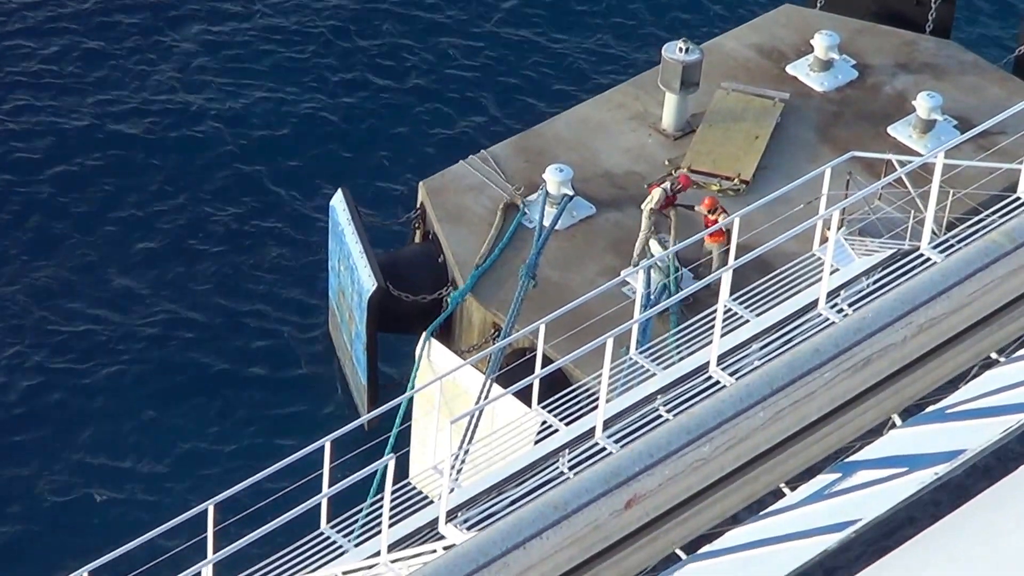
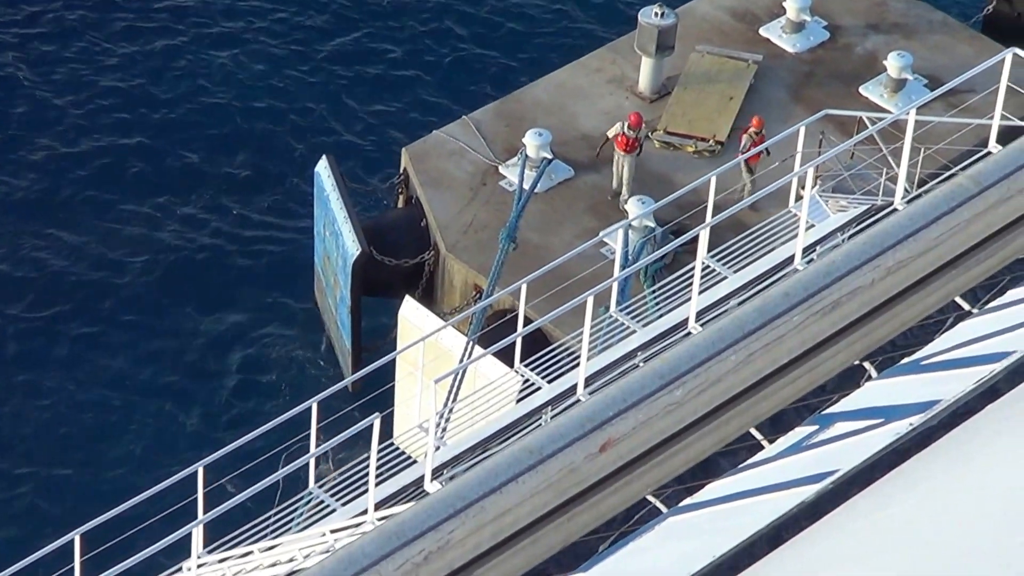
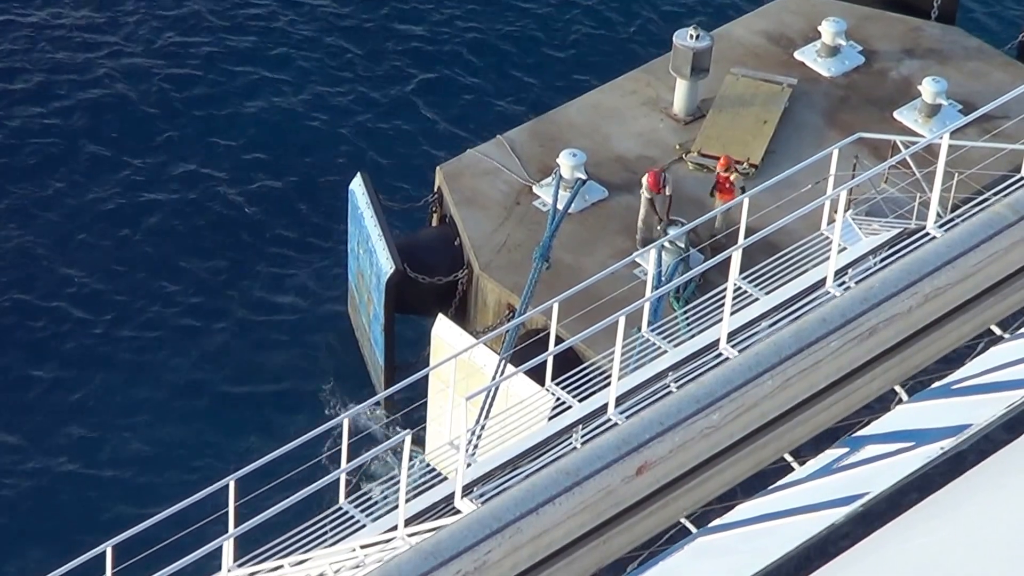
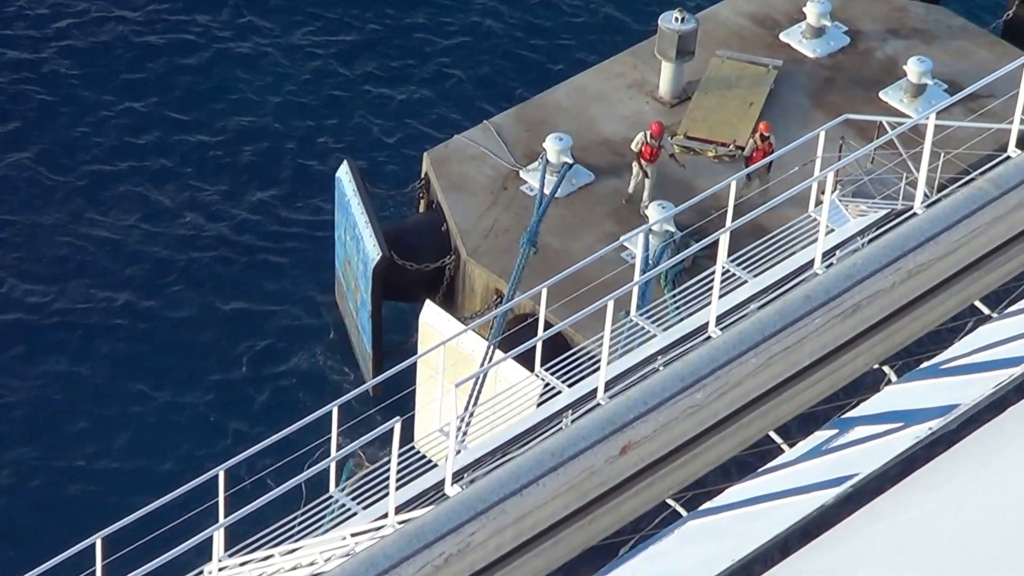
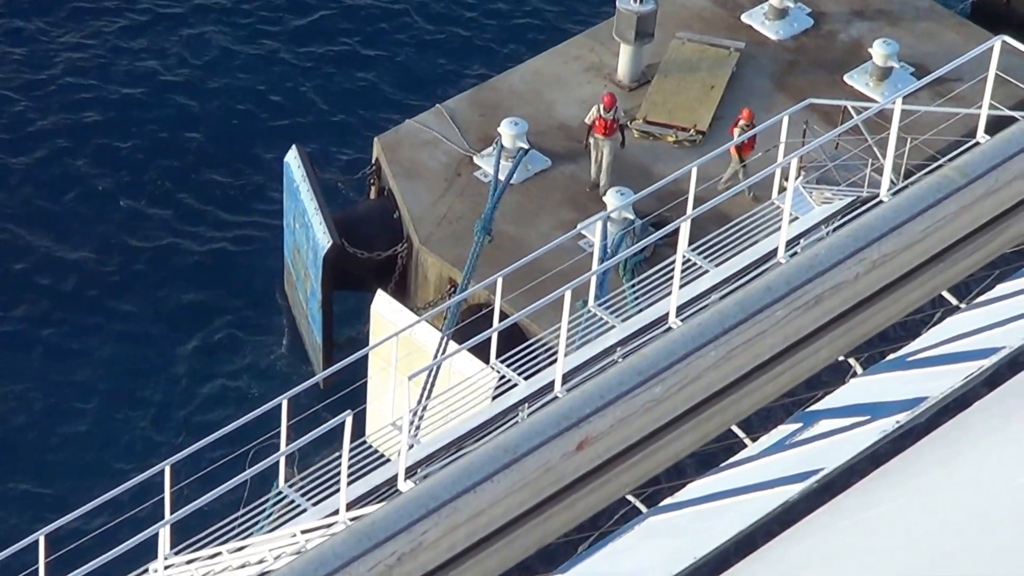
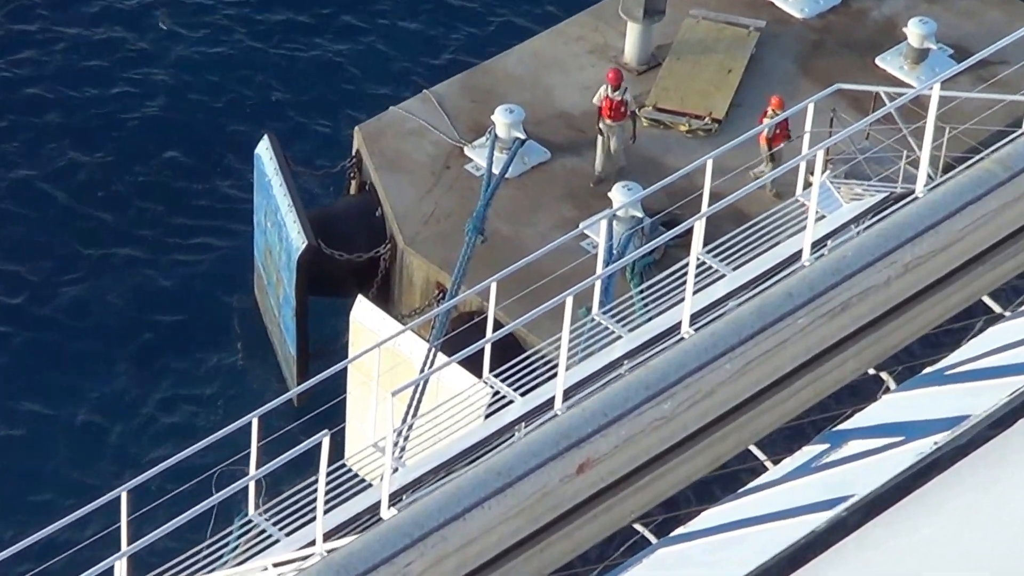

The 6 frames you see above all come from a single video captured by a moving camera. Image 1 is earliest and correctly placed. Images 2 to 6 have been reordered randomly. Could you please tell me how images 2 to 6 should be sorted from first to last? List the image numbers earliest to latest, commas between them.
3, 4, 2, 5, 6
